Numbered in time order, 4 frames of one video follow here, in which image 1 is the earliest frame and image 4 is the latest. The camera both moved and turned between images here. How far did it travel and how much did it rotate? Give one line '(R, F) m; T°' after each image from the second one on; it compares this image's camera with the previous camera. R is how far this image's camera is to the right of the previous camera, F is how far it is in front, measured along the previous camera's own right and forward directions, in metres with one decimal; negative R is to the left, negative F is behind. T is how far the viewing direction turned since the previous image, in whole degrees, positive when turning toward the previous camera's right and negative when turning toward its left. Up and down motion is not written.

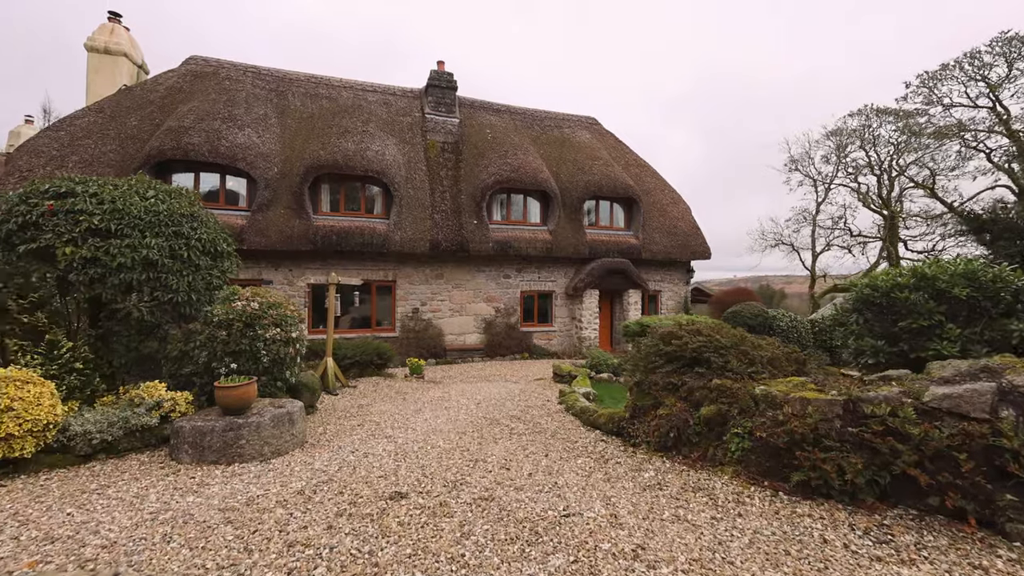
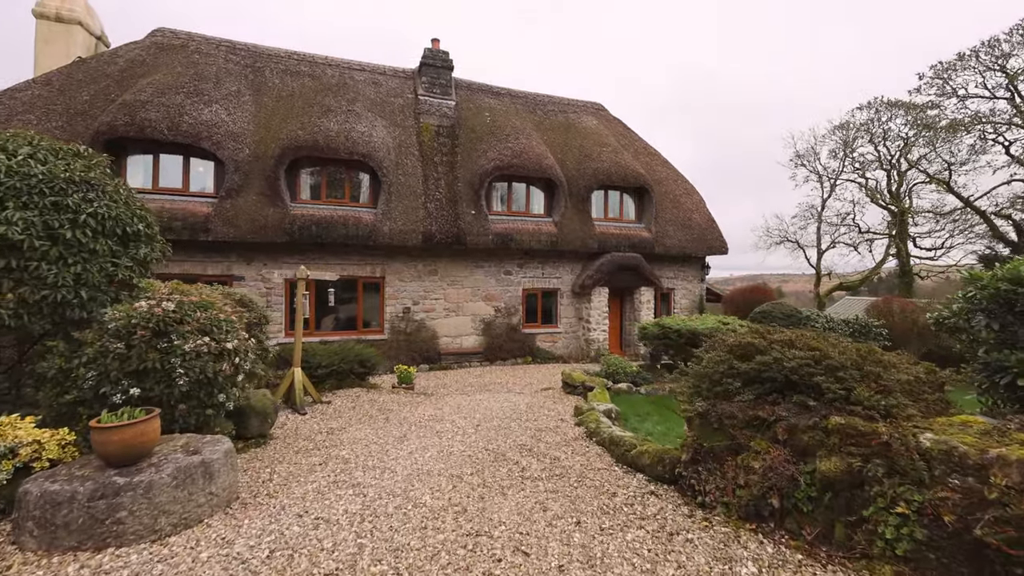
(-0.2, +1.2) m; +1°
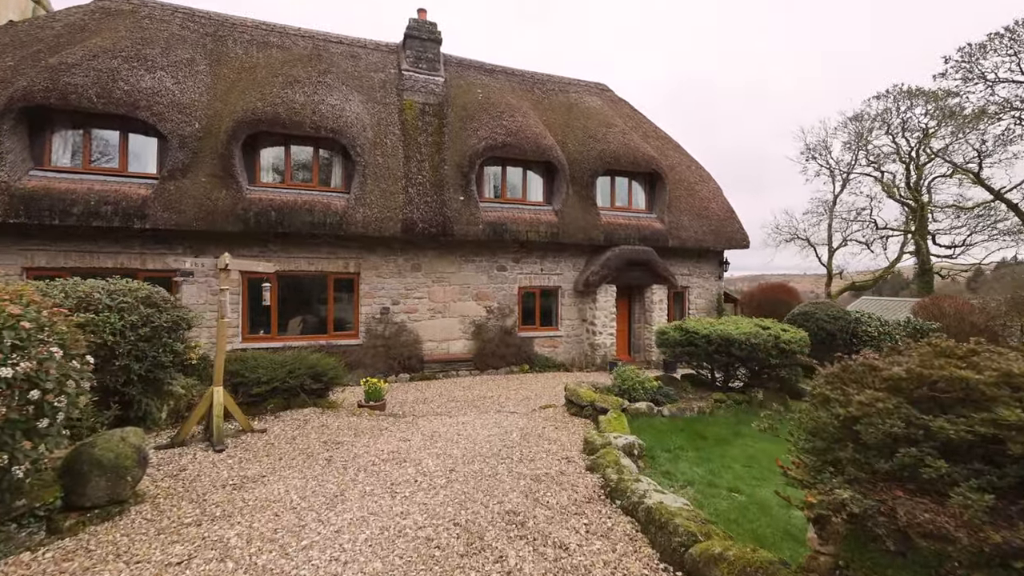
(+0.2, +1.5) m; 0°
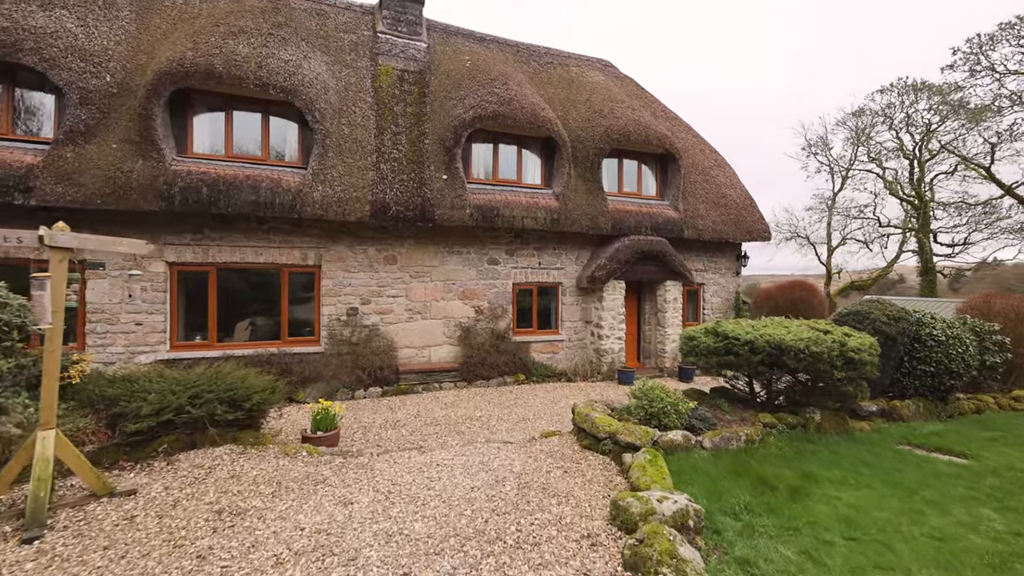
(0.0, +1.6) m; +1°
